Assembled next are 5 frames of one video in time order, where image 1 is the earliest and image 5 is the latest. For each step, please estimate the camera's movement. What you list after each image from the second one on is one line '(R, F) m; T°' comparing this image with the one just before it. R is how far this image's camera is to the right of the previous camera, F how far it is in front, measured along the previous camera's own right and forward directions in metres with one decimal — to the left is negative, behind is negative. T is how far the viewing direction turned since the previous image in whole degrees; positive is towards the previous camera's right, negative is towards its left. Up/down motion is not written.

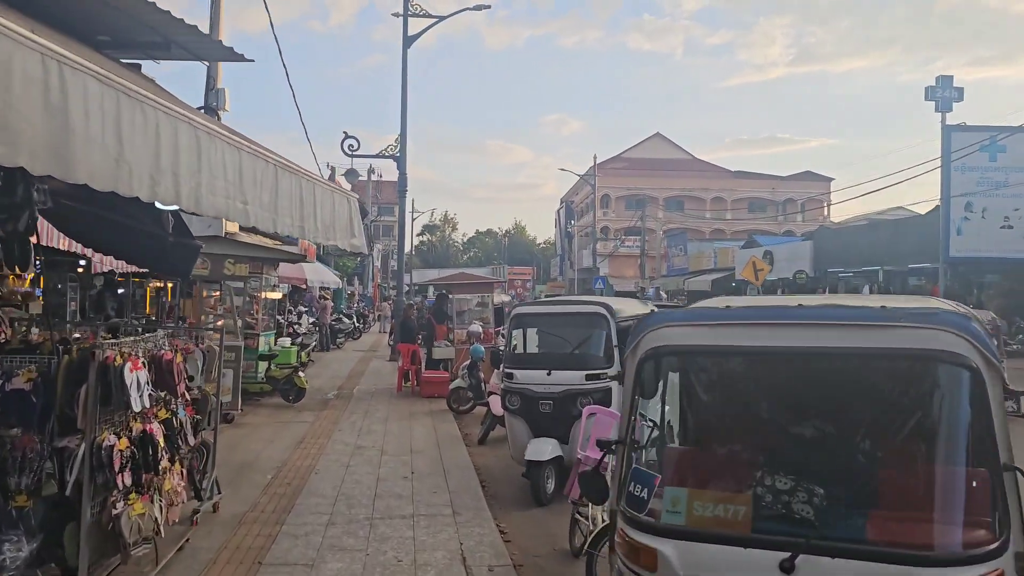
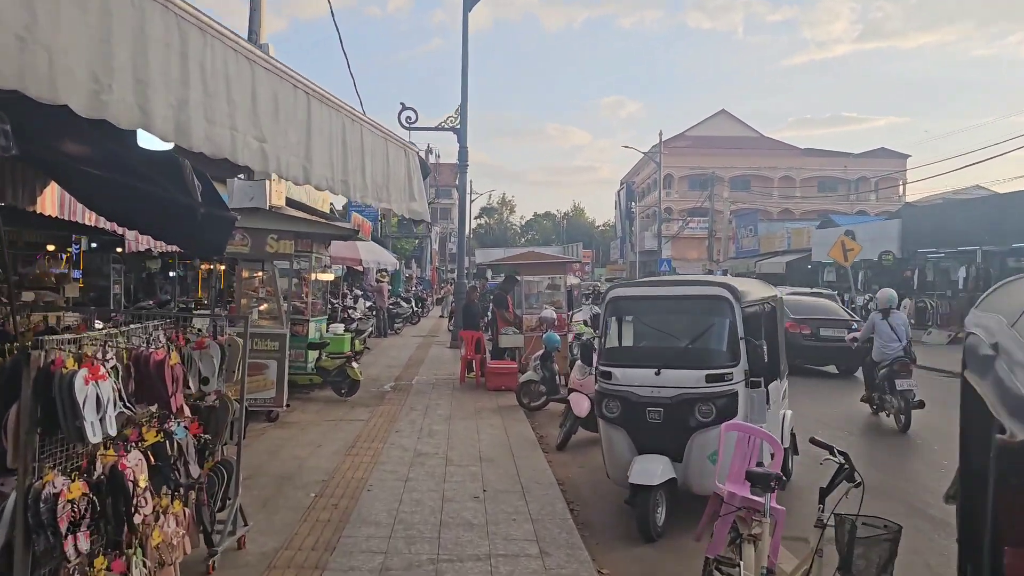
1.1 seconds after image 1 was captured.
(-0.3, +1.3) m; -4°
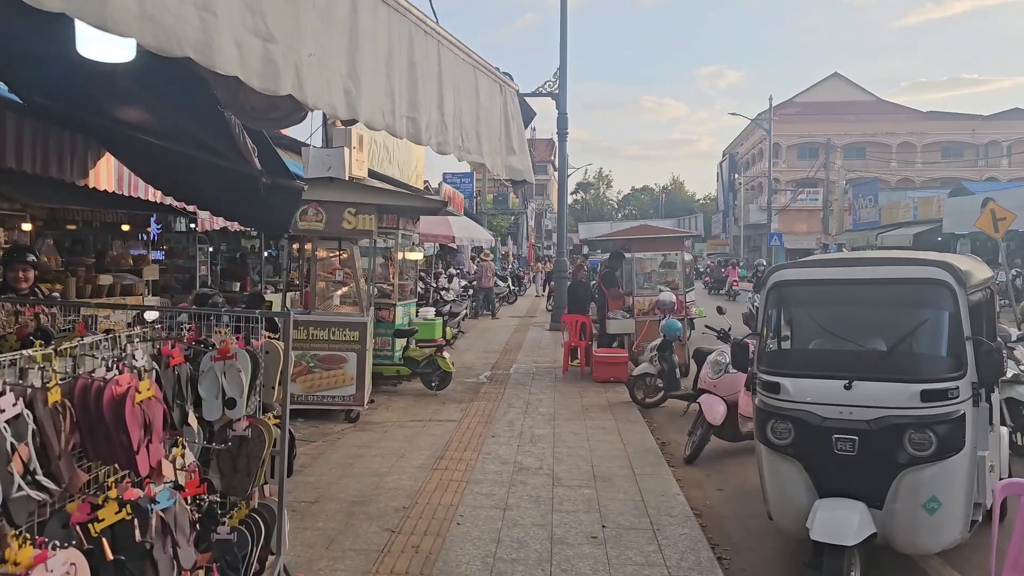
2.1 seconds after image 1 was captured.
(-0.2, +1.2) m; -7°
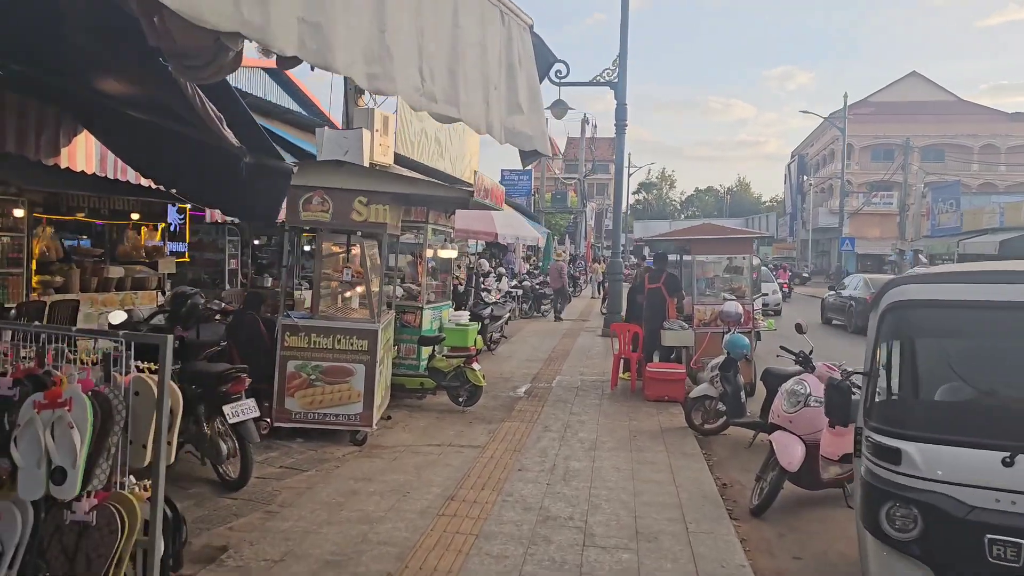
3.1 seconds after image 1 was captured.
(+0.2, +1.1) m; -4°
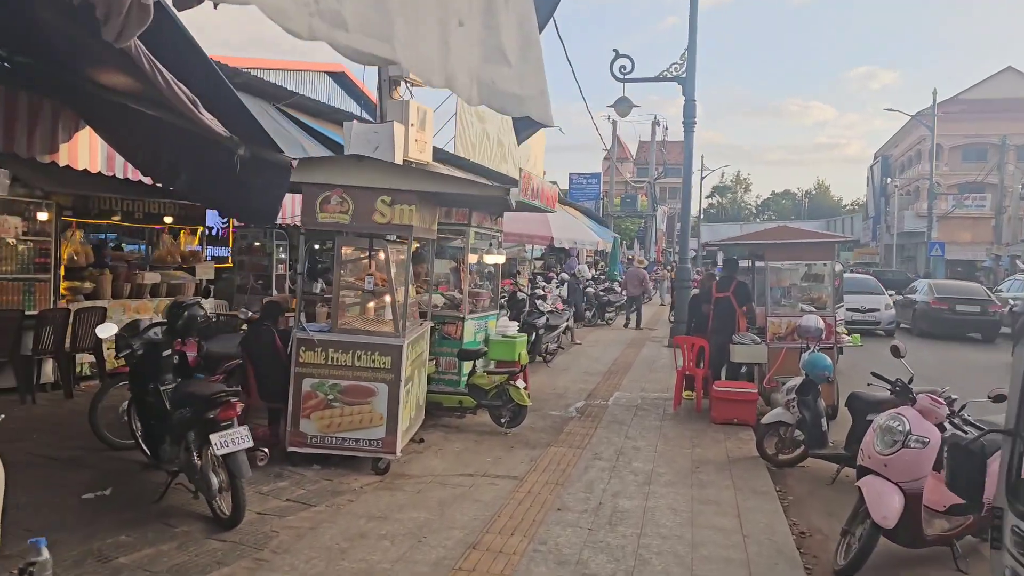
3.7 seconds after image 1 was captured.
(+0.2, +0.7) m; -5°
